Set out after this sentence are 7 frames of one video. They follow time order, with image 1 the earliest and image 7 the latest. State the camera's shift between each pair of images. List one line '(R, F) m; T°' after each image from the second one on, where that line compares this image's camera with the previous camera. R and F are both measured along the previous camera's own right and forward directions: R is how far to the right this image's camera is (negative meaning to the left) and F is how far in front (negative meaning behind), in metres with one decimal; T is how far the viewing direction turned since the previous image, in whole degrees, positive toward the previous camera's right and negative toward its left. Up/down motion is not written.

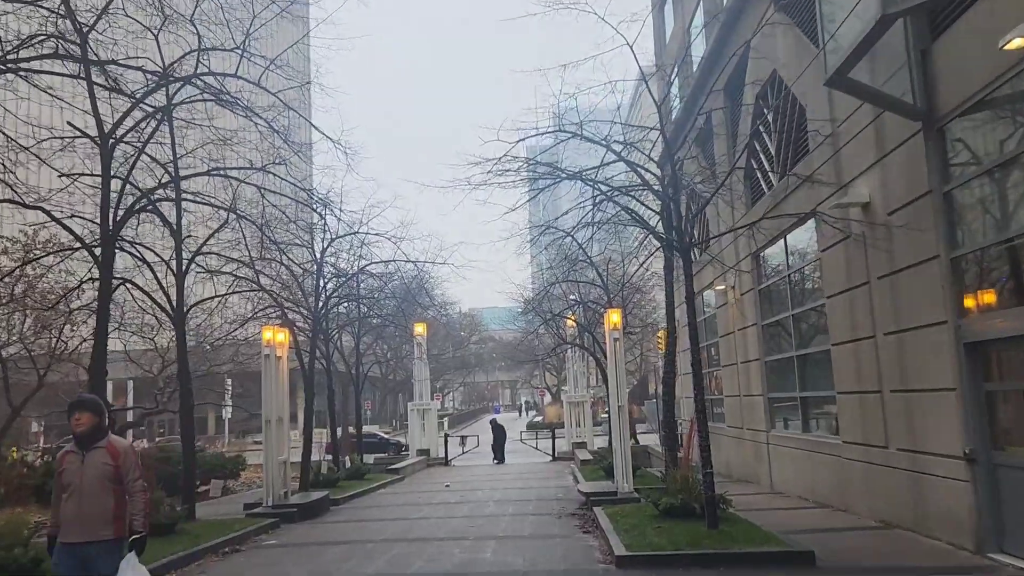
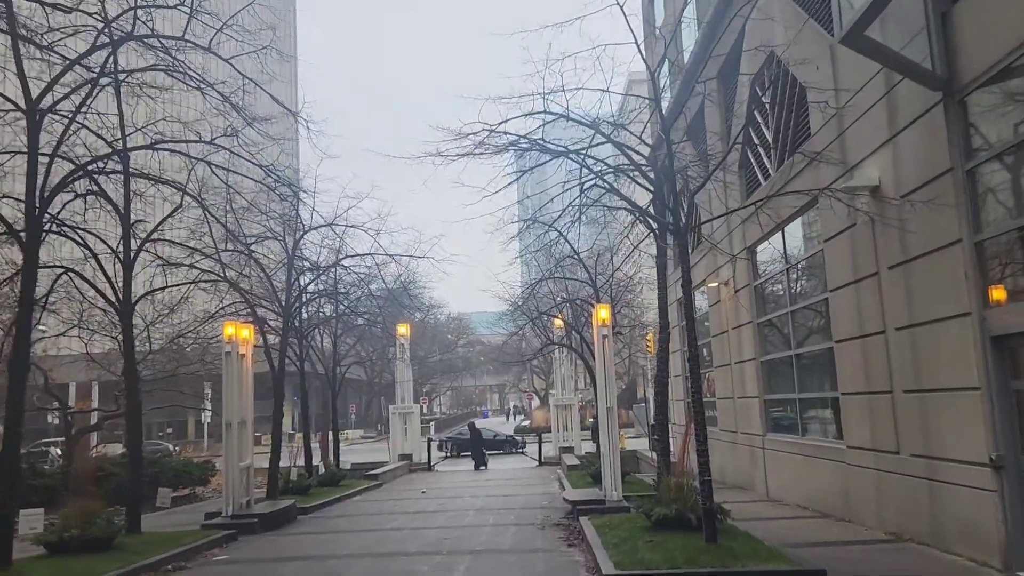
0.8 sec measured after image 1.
(+0.1, +1.0) m; +1°
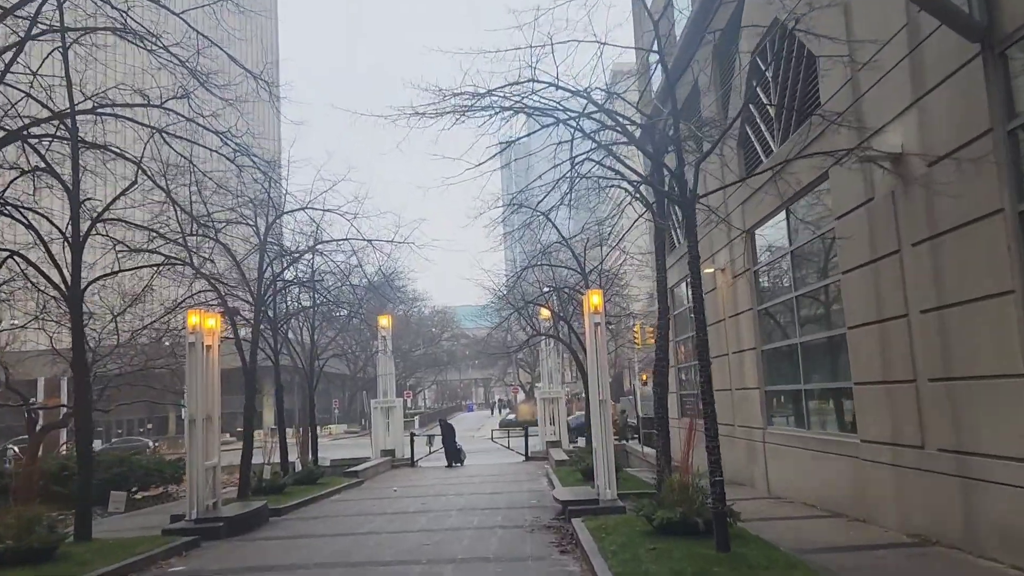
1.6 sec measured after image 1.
(0.0, +1.0) m; +1°
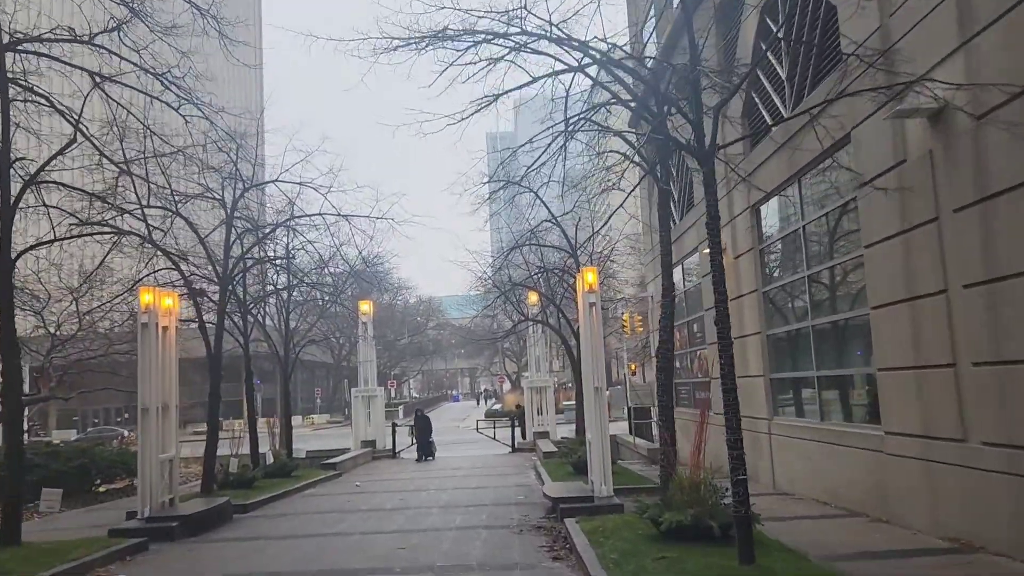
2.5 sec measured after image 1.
(0.0, +1.2) m; +1°
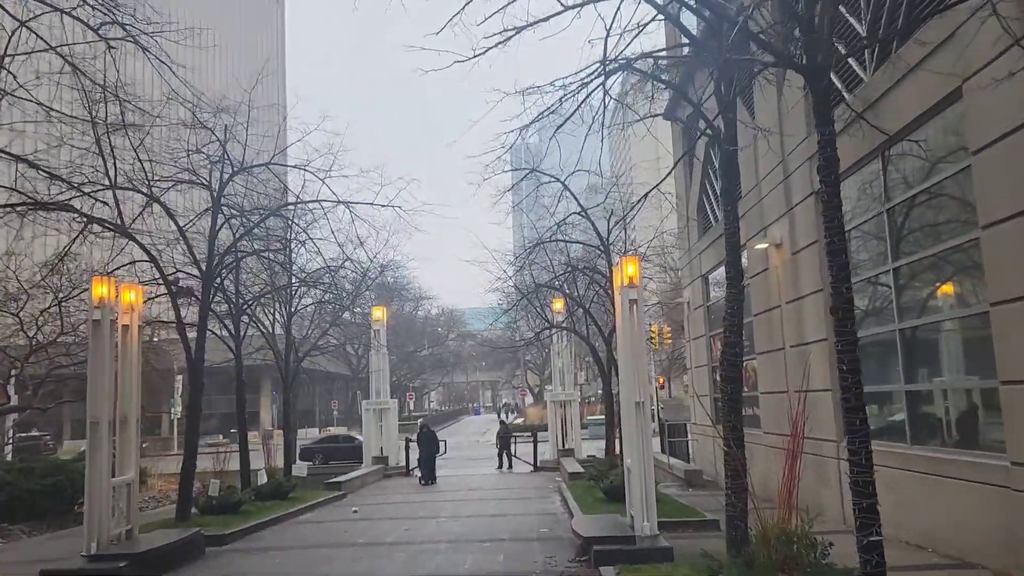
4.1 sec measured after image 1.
(0.0, +2.1) m; -2°
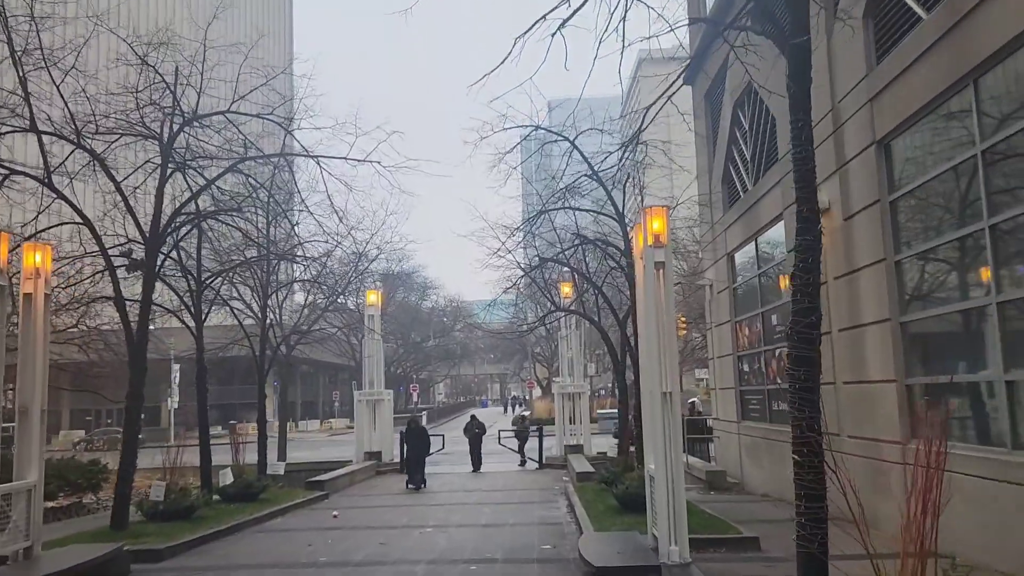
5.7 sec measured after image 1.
(+0.2, +2.1) m; -1°
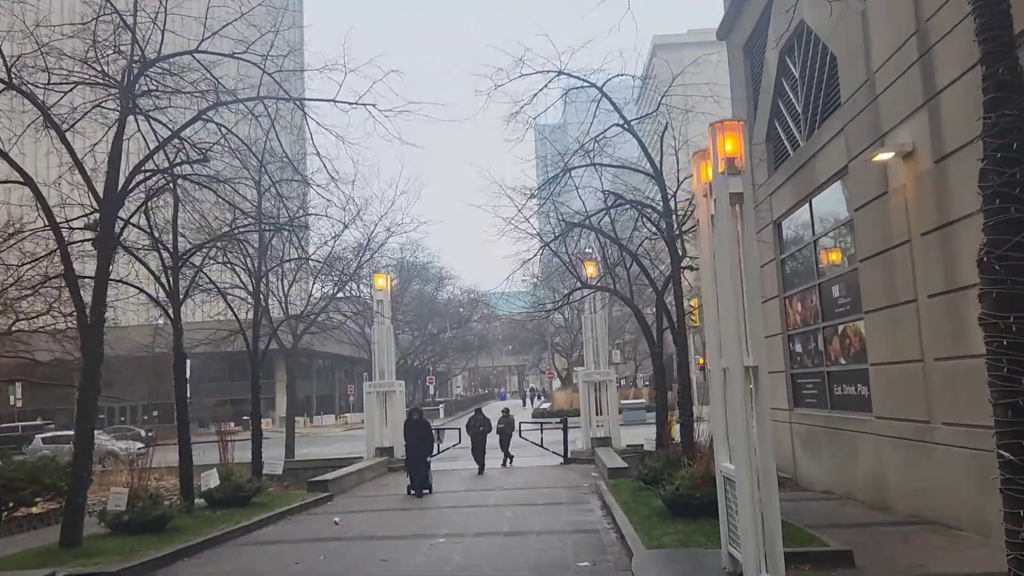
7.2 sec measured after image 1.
(-0.1, +2.0) m; -1°
